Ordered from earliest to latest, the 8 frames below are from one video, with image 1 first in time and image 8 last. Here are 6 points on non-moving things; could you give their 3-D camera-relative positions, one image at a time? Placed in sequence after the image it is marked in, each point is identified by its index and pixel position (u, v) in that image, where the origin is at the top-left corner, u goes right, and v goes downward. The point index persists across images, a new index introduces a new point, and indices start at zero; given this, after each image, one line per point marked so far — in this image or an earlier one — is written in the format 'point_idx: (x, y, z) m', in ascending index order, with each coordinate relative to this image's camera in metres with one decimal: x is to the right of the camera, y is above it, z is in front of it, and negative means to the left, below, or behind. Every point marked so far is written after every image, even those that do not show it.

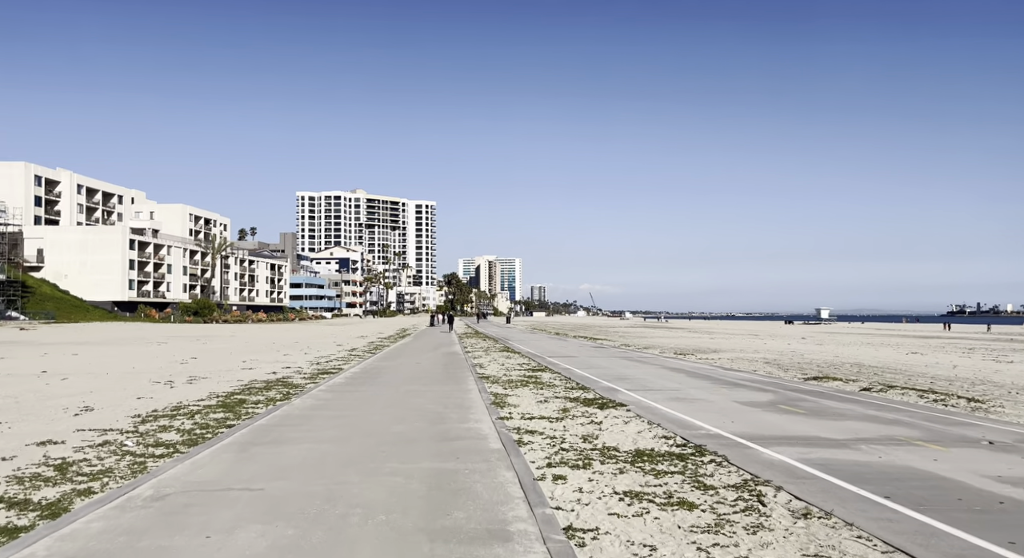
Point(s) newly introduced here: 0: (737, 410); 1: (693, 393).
0: (+5.0, -2.9, +16.3) m
1: (+4.7, -3.0, +19.3) m
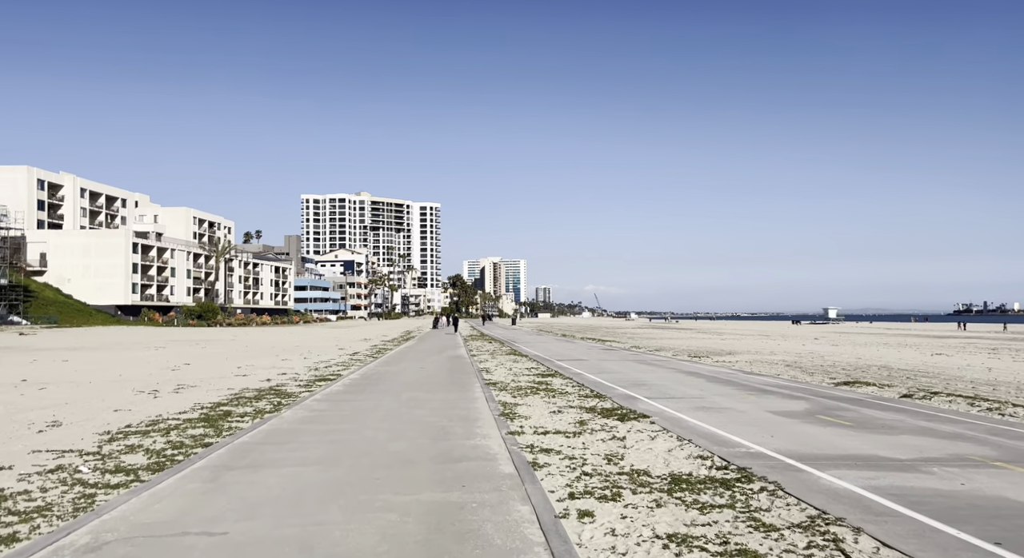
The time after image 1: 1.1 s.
0: (+5.2, -2.8, +14.7) m
1: (+5.0, -3.0, +17.7) m
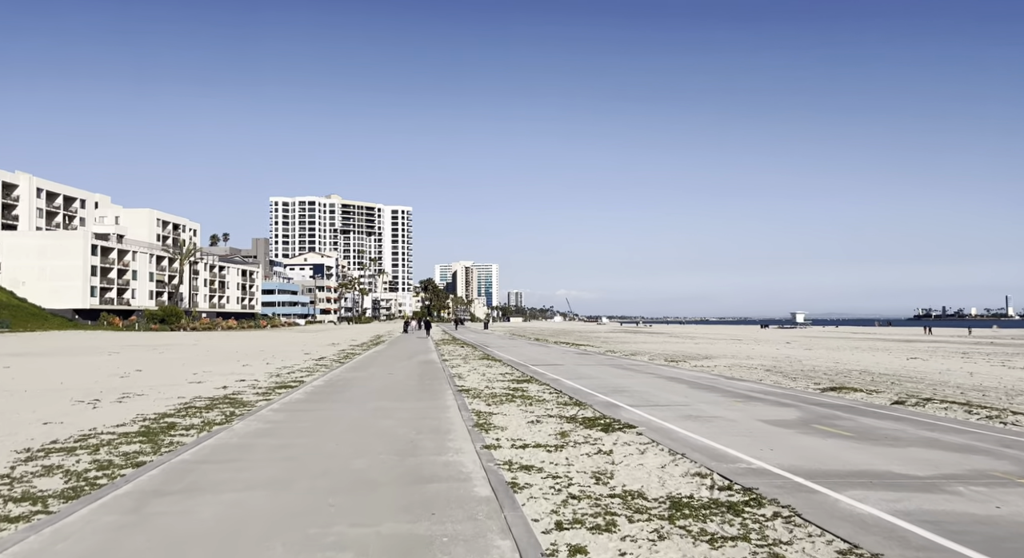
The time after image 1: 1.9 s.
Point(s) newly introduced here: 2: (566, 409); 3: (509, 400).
0: (+4.7, -2.8, +13.7) m
1: (+4.4, -3.0, +16.6) m
2: (+1.3, -3.1, +17.4) m
3: (-0.1, -3.2, +19.7) m
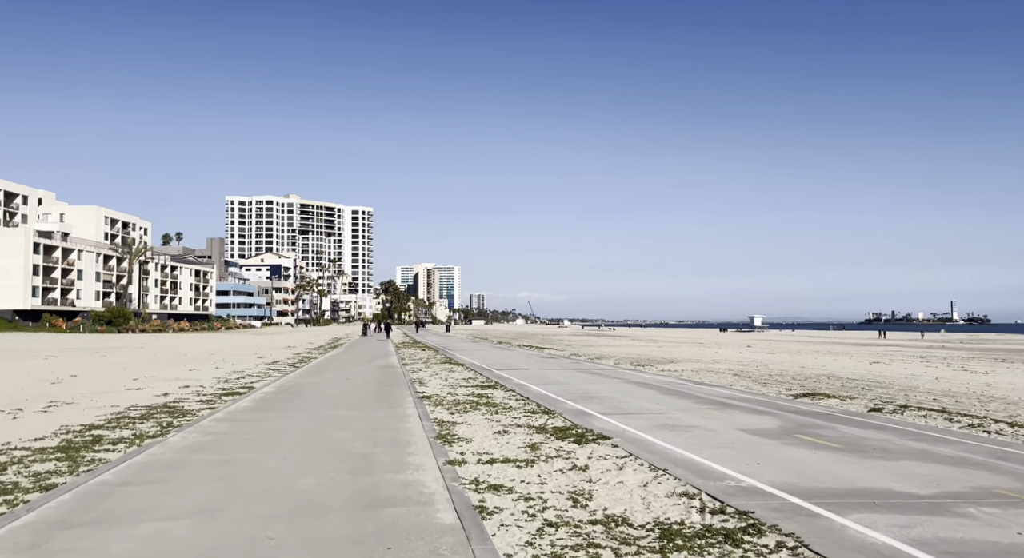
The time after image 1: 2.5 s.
0: (+4.1, -2.8, +12.9) m
1: (+3.6, -3.0, +15.8) m
2: (+0.5, -3.1, +16.3) m
3: (-1.0, -3.3, +18.6) m
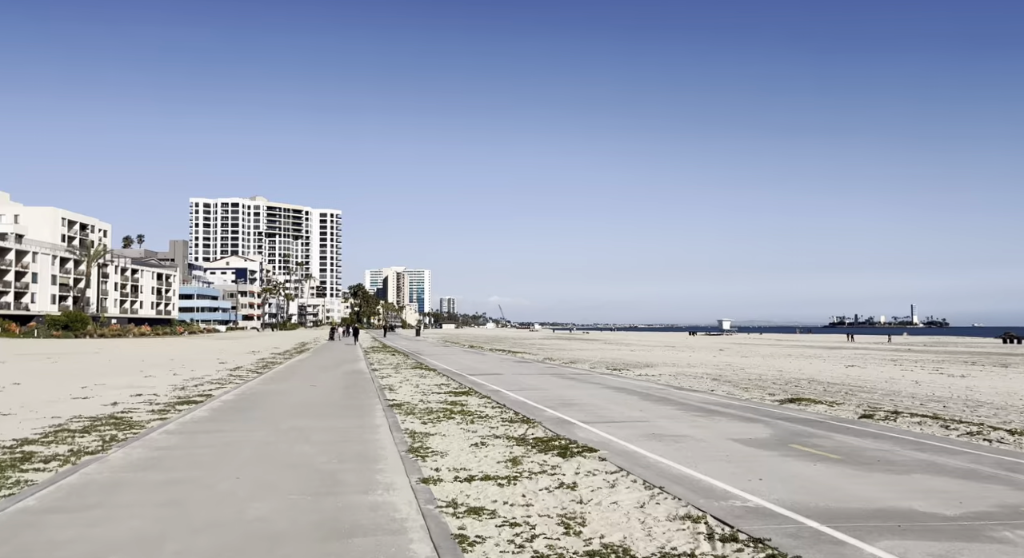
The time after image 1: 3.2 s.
0: (+3.8, -2.8, +12.0) m
1: (+3.2, -3.0, +14.9) m
2: (0.0, -3.1, +15.3) m
3: (-1.6, -3.3, +17.5) m
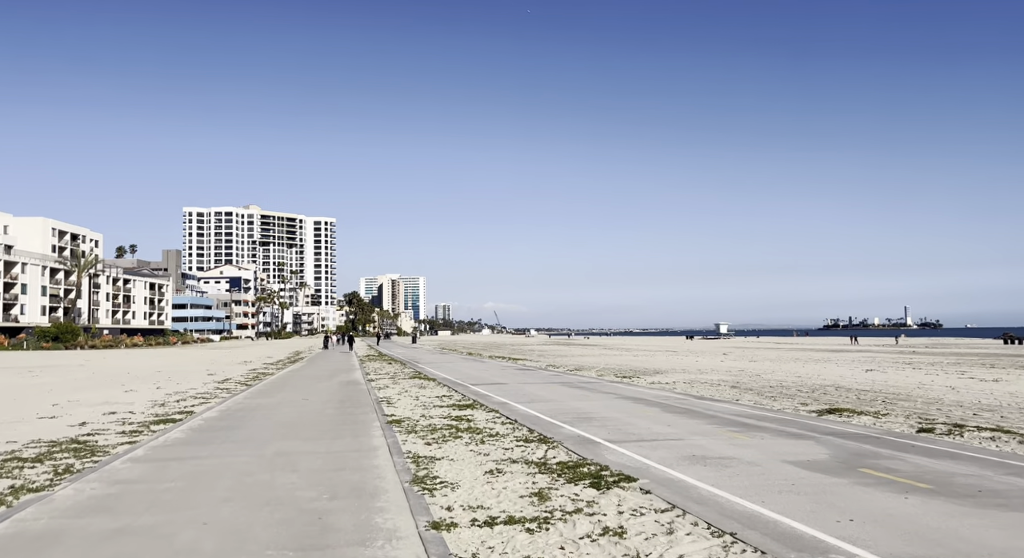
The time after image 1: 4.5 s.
0: (+4.1, -2.8, +10.1) m
1: (+3.5, -3.0, +13.0) m
2: (+0.3, -3.1, +13.4) m
3: (-1.3, -3.3, +15.6) m
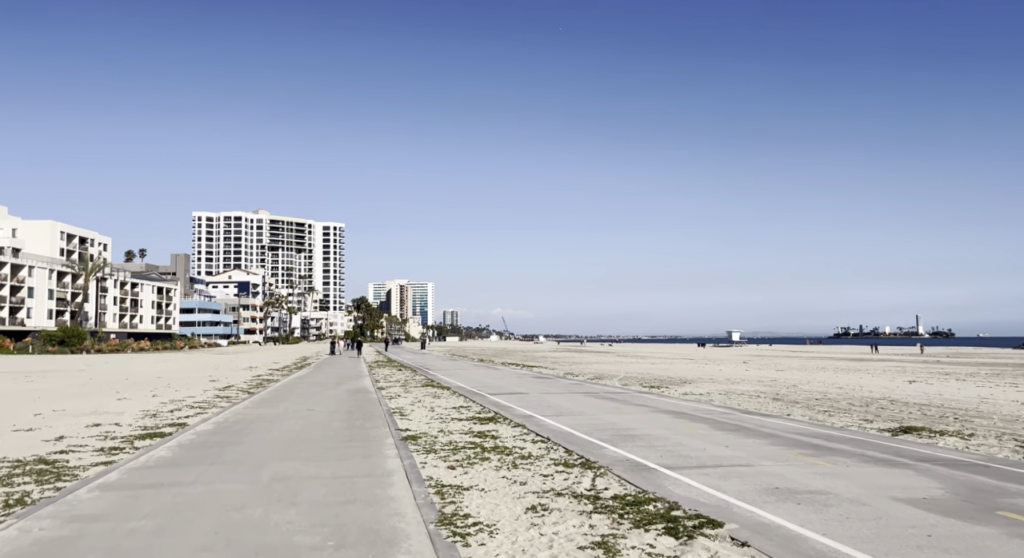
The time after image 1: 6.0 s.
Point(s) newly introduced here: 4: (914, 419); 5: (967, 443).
0: (+4.7, -2.7, +8.0) m
1: (+4.1, -2.9, +10.9) m
2: (+0.9, -3.0, +11.3) m
3: (-0.6, -3.3, +13.5) m
4: (+10.3, -3.6, +19.1) m
5: (+9.2, -3.3, +14.9) m
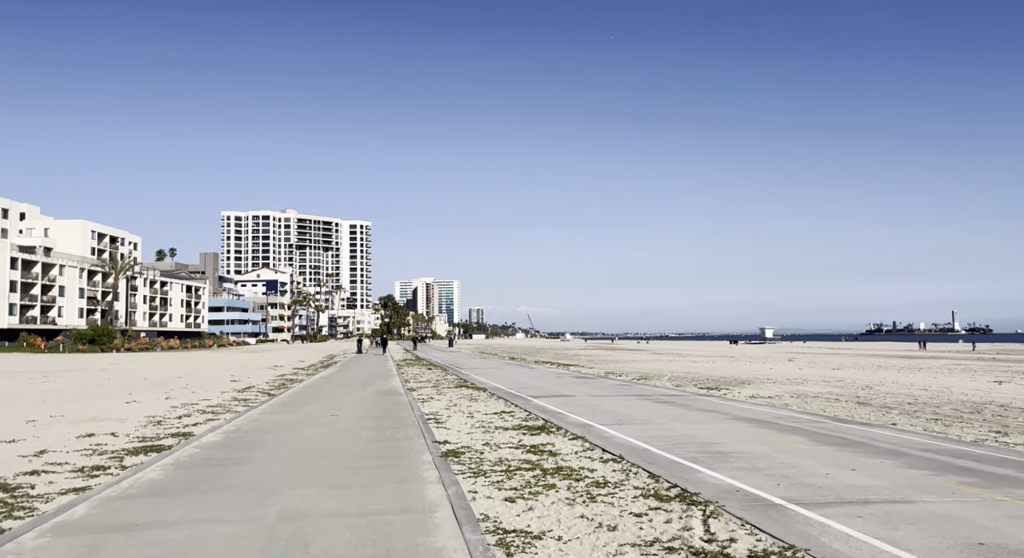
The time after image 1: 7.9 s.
0: (+5.5, -2.4, +5.0) m
1: (+5.0, -2.6, +7.9) m
2: (+1.9, -2.8, +8.5) m
3: (+0.4, -3.0, +10.7) m
4: (+11.6, -3.2, +15.9) m
5: (+10.3, -3.0, +11.8) m
